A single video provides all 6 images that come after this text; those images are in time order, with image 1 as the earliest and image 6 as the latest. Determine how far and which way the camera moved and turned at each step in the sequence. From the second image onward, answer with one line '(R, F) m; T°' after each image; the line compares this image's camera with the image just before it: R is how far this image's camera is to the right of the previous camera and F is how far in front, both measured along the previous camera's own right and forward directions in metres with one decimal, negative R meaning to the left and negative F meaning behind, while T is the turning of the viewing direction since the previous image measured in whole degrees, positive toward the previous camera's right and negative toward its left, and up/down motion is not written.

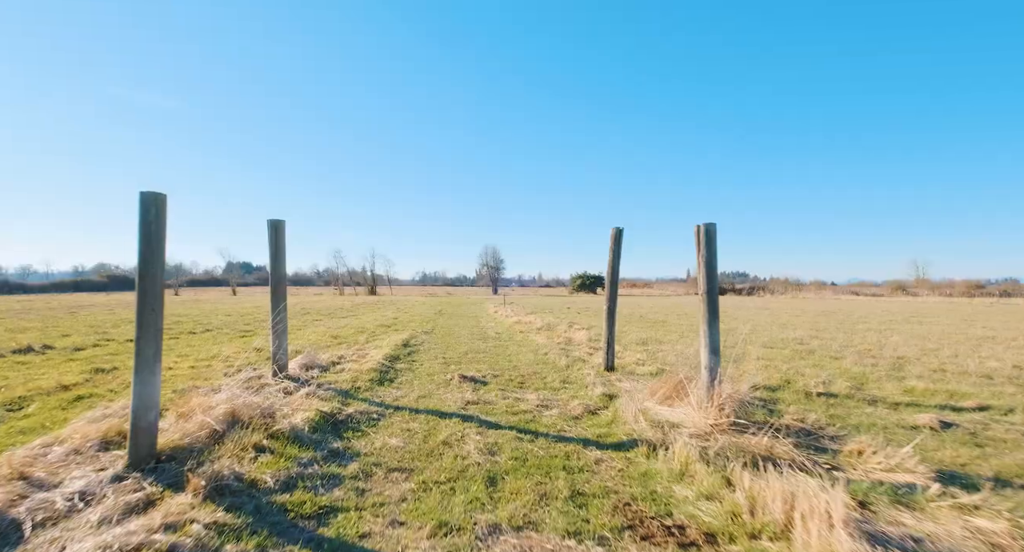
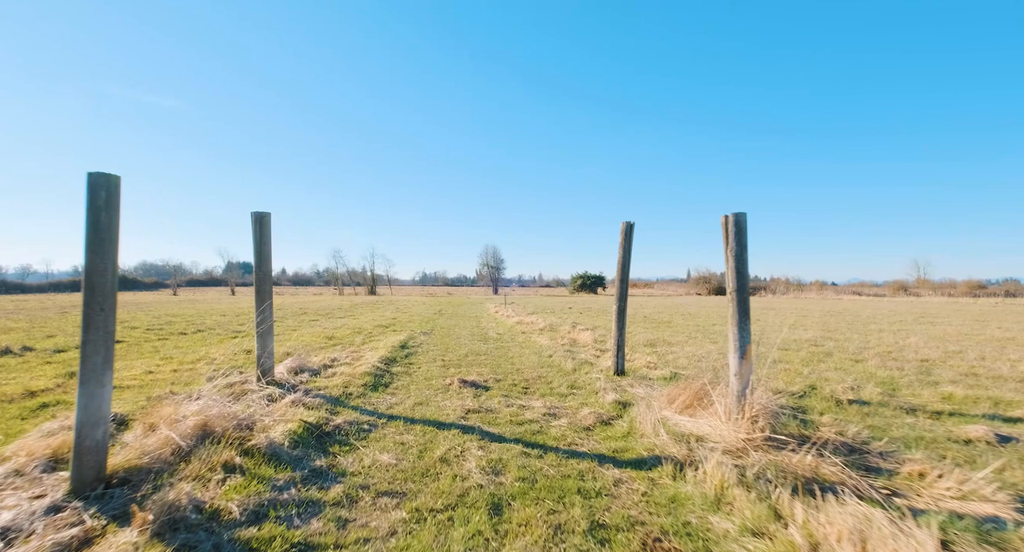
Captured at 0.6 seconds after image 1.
(-0.1, +0.5) m; 0°
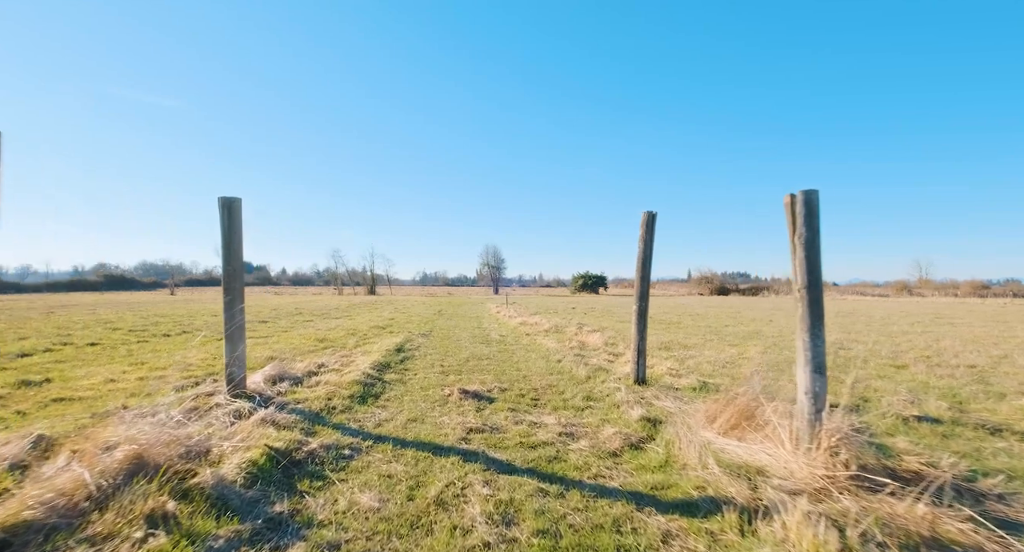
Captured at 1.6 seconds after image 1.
(-0.1, +0.9) m; 0°
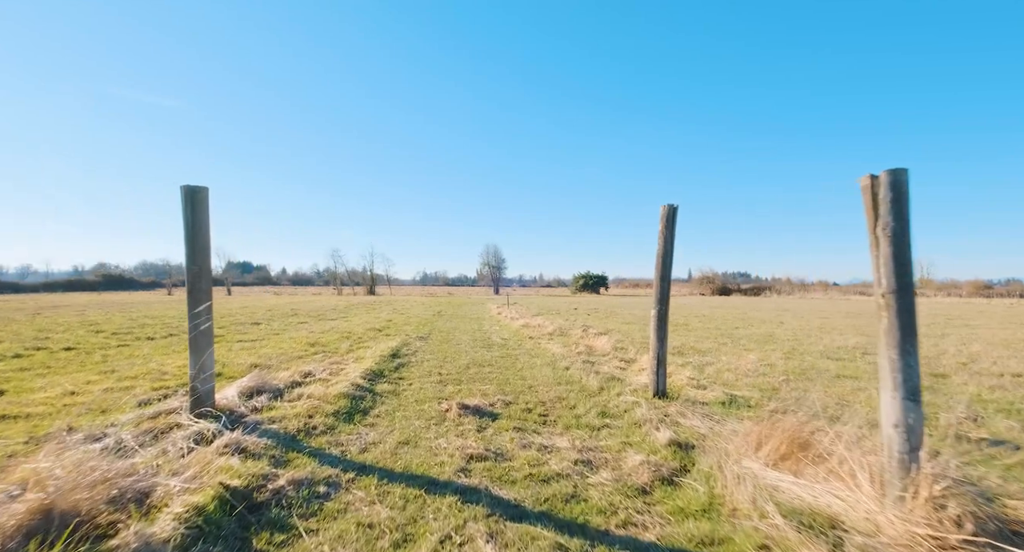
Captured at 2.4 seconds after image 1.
(-0.1, +0.7) m; 0°
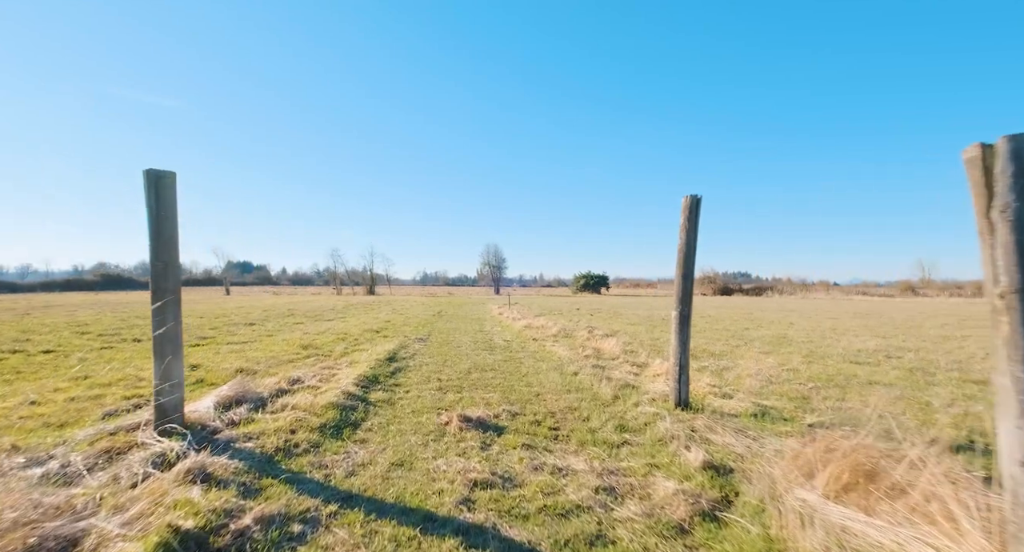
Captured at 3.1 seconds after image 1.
(-0.1, +0.6) m; 0°
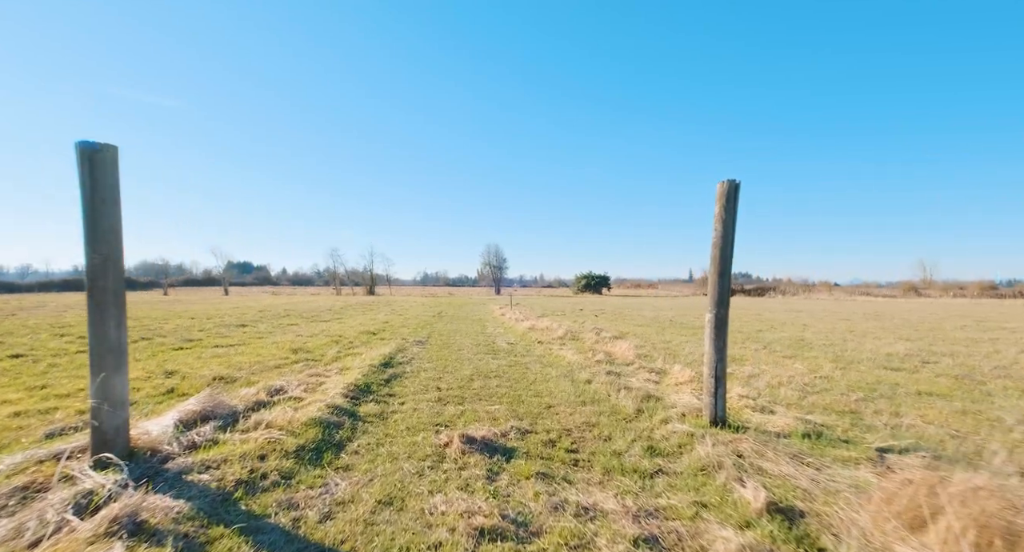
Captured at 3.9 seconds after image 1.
(-0.1, +0.8) m; 0°
